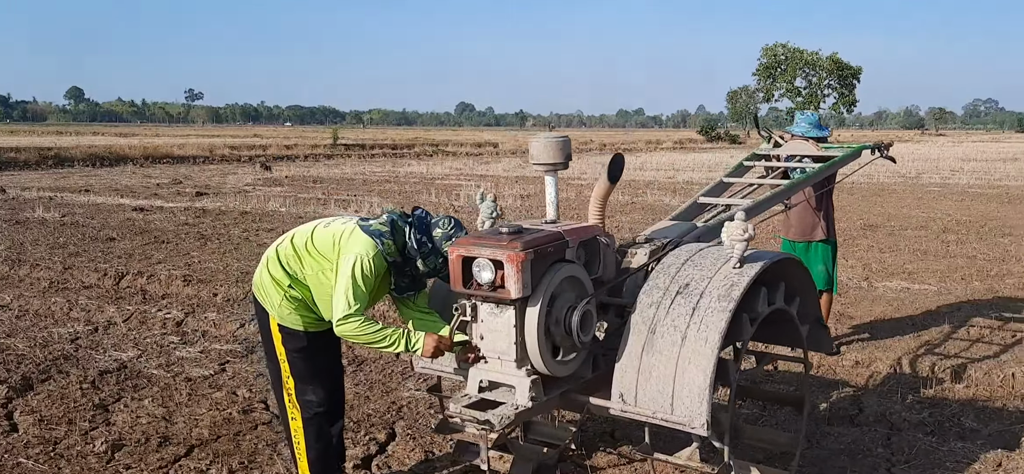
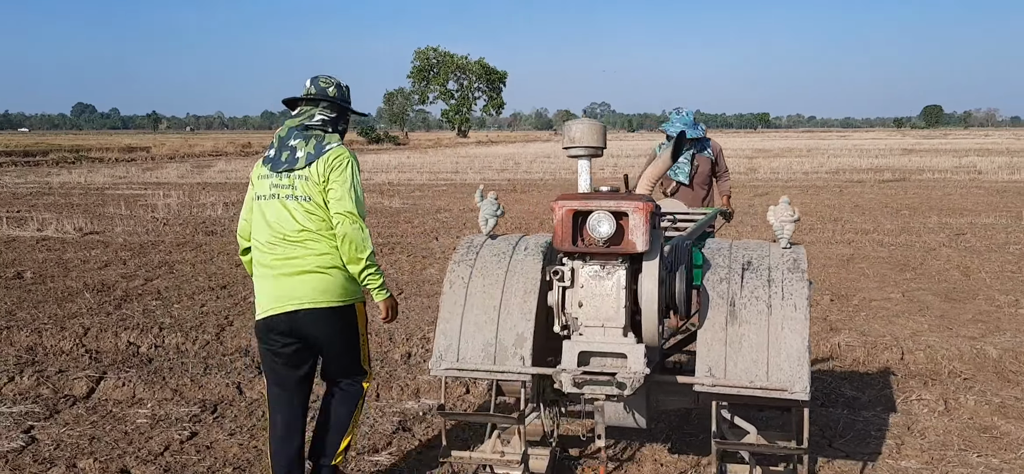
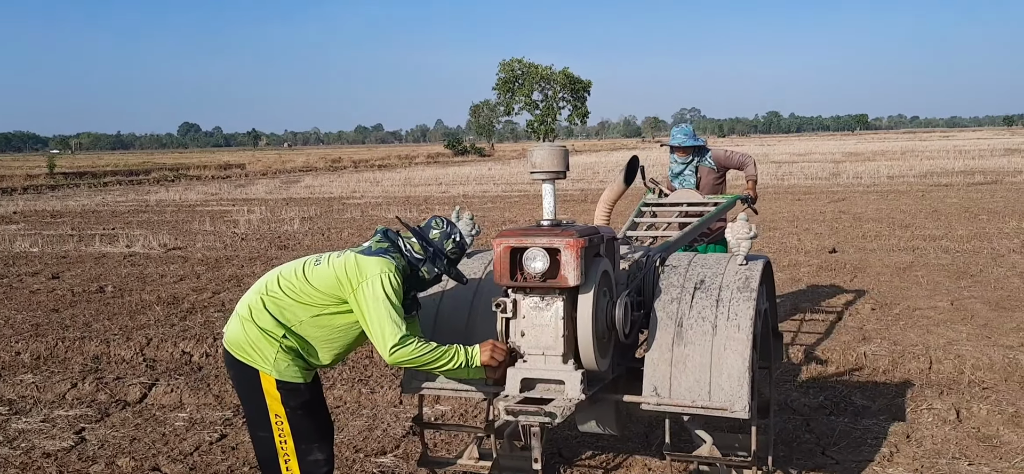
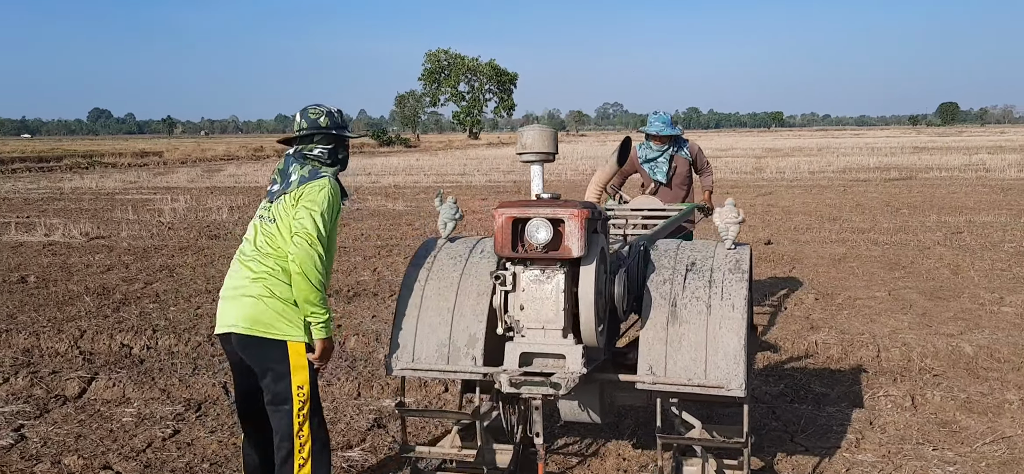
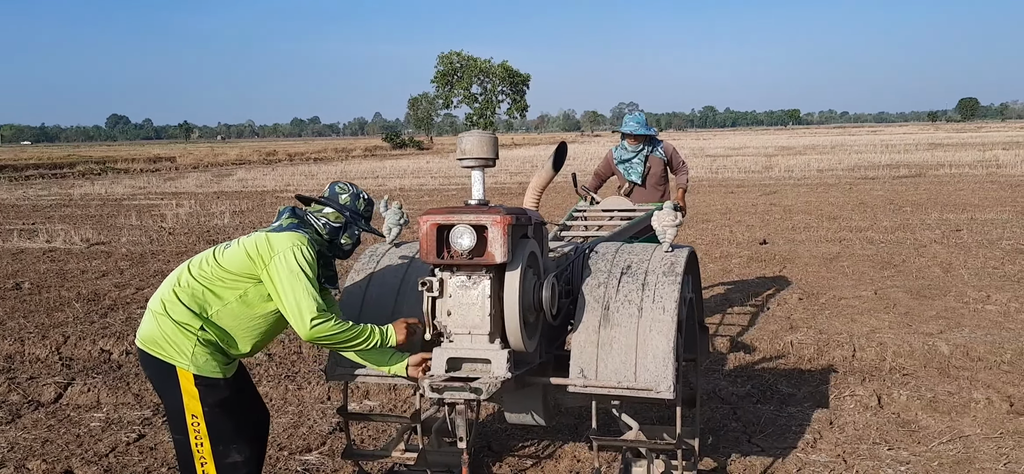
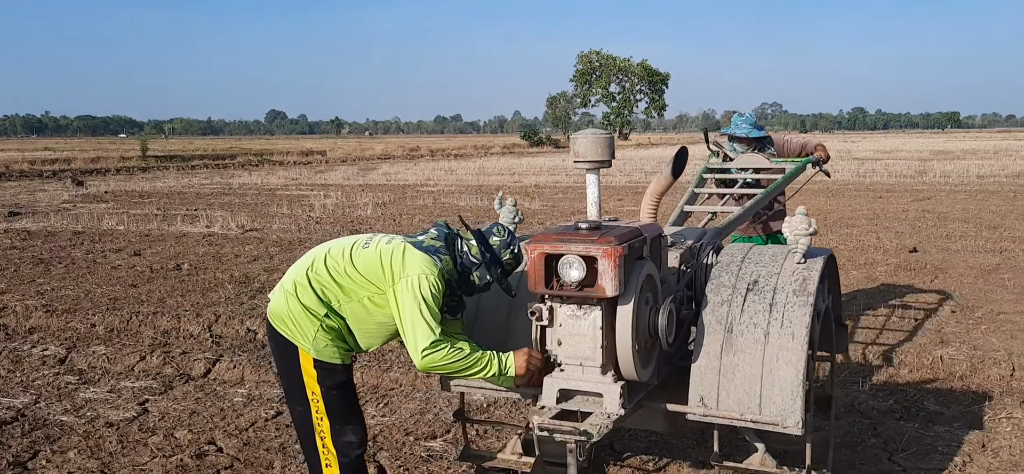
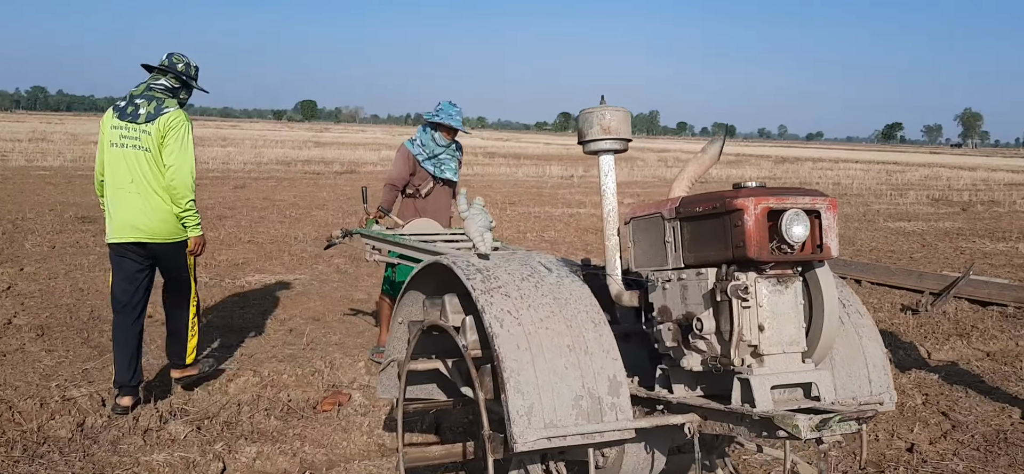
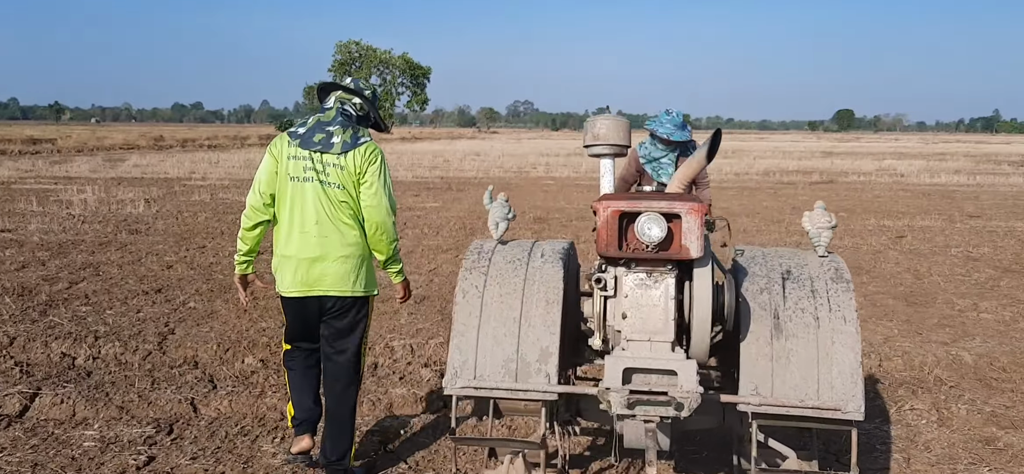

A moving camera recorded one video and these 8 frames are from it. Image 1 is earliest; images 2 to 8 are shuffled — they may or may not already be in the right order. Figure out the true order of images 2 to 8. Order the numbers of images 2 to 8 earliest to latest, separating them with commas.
6, 3, 5, 4, 2, 8, 7
